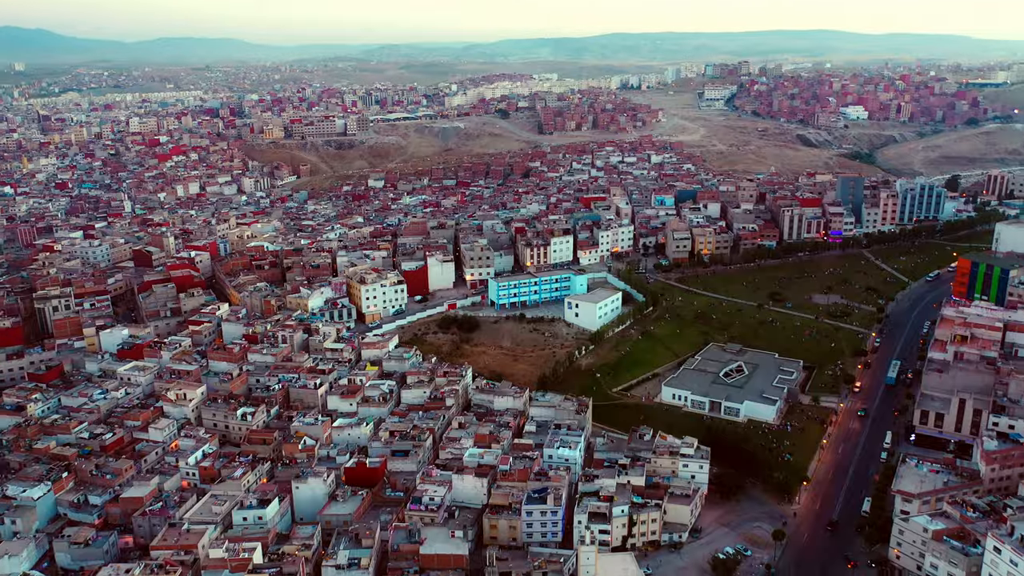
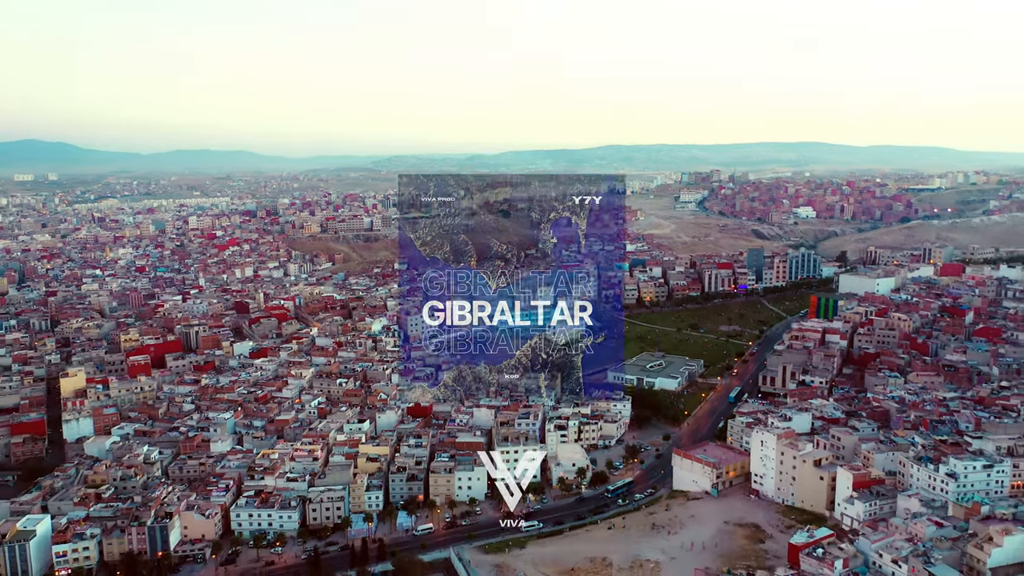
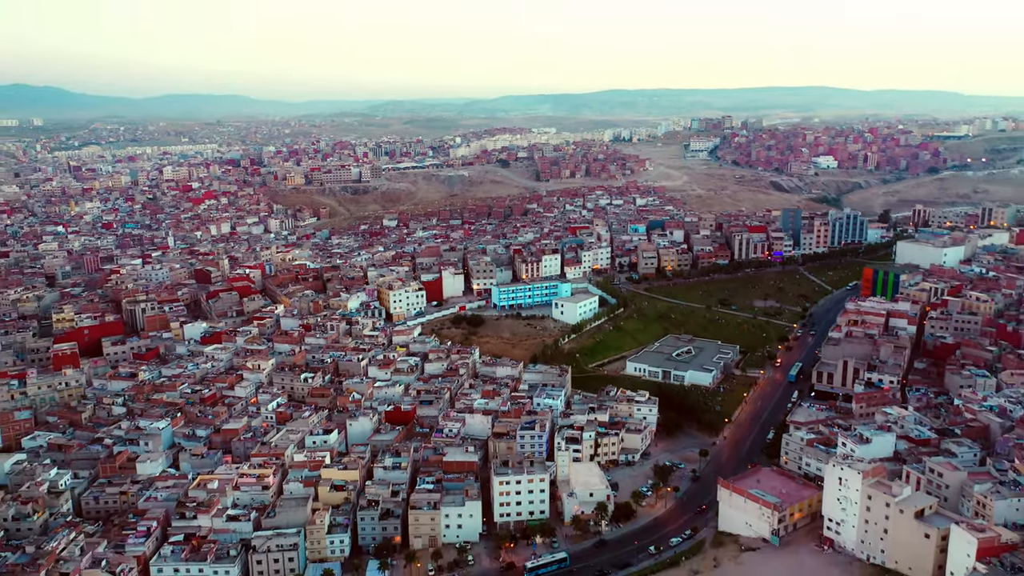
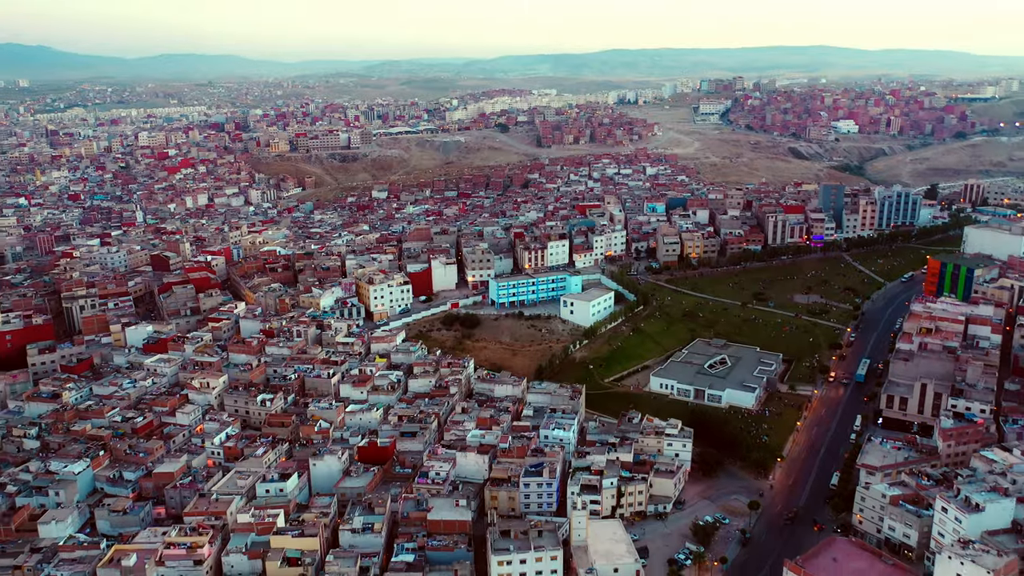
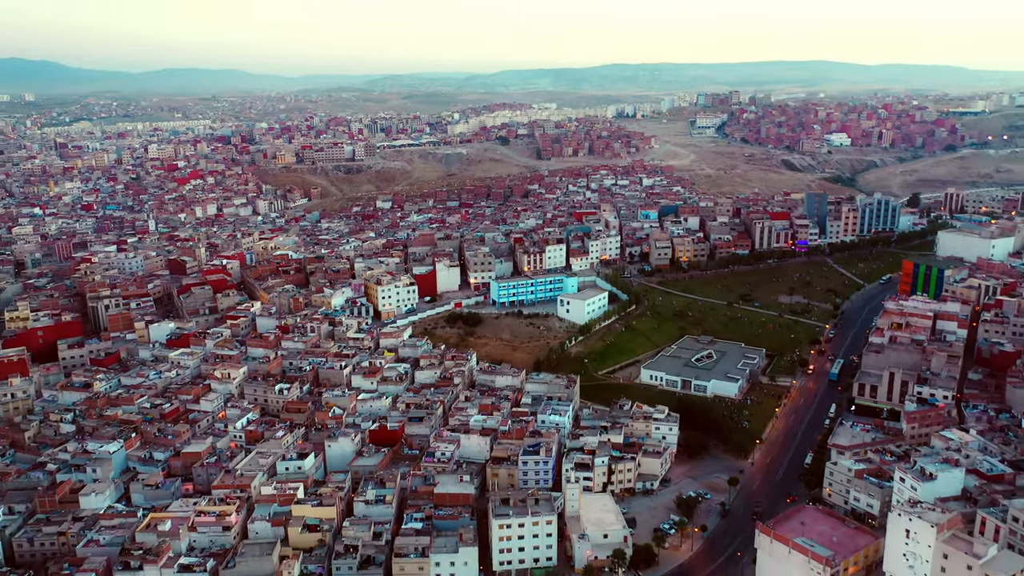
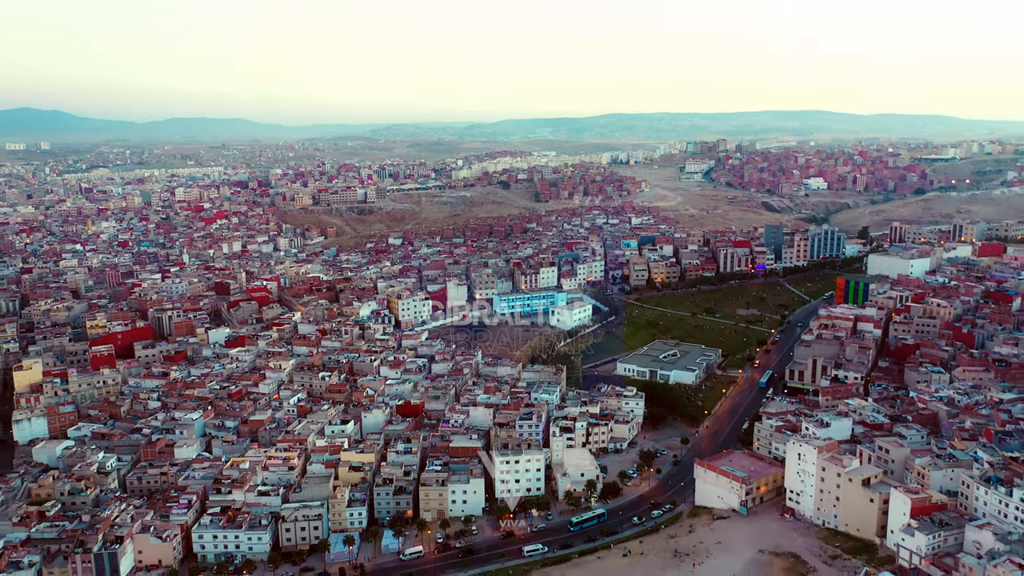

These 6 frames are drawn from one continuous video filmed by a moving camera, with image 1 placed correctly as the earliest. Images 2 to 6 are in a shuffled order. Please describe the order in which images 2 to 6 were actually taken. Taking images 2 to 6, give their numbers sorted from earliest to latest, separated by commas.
4, 5, 3, 6, 2
